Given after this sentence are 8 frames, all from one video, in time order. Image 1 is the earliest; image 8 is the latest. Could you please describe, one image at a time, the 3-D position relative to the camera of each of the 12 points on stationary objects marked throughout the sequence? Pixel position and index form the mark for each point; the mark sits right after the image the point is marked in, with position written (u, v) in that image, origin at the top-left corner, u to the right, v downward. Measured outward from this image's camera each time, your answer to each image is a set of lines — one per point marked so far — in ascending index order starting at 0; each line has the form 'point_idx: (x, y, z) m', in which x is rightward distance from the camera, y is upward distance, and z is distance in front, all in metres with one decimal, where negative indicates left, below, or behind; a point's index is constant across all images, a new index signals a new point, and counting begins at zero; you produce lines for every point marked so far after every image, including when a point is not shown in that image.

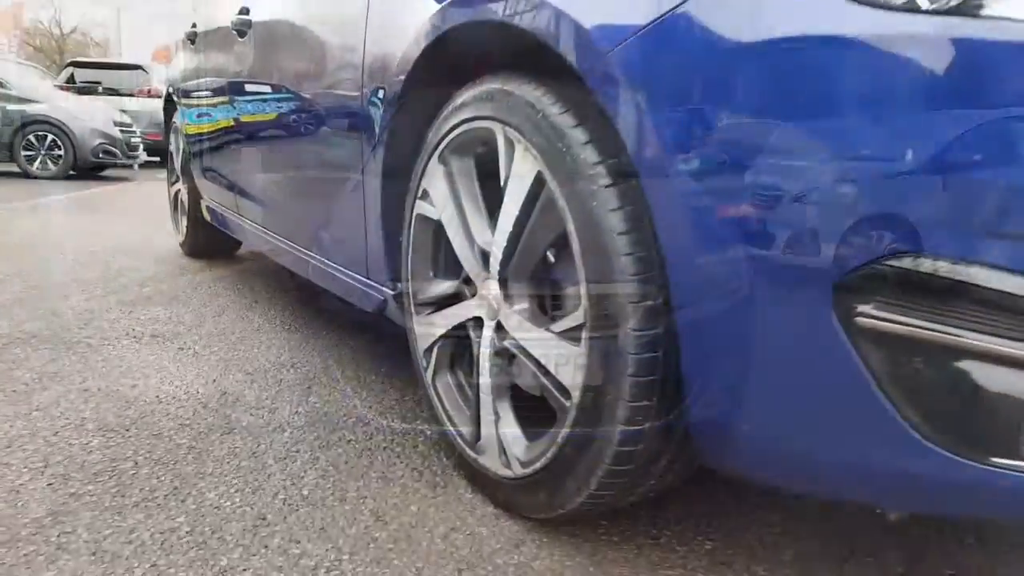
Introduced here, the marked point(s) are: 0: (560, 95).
0: (+0.1, +0.3, +1.2) m
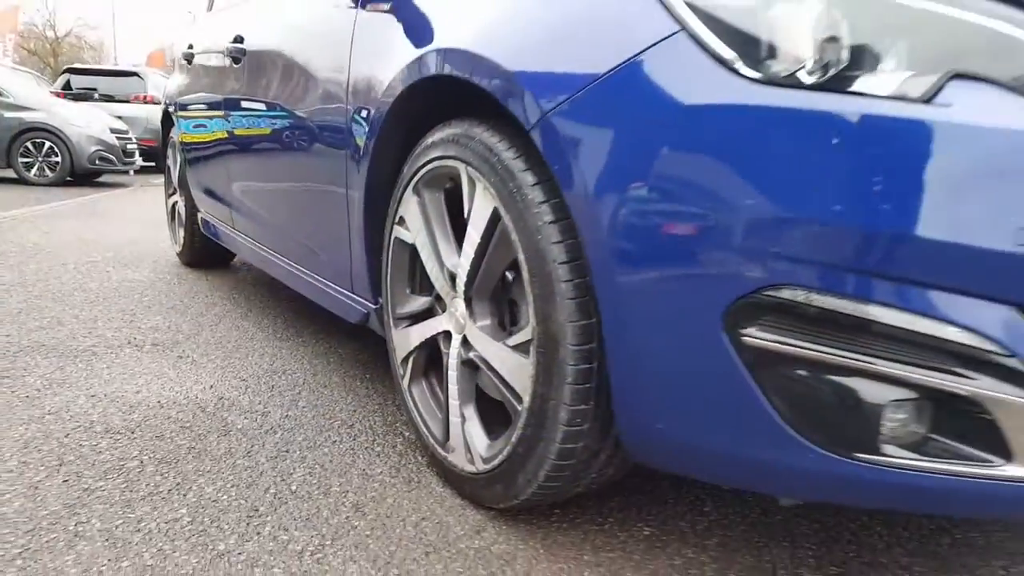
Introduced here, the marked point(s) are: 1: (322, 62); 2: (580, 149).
0: (0.0, +0.3, +1.4) m
1: (-0.5, +0.6, +2.1) m
2: (+0.1, +0.2, +1.2) m
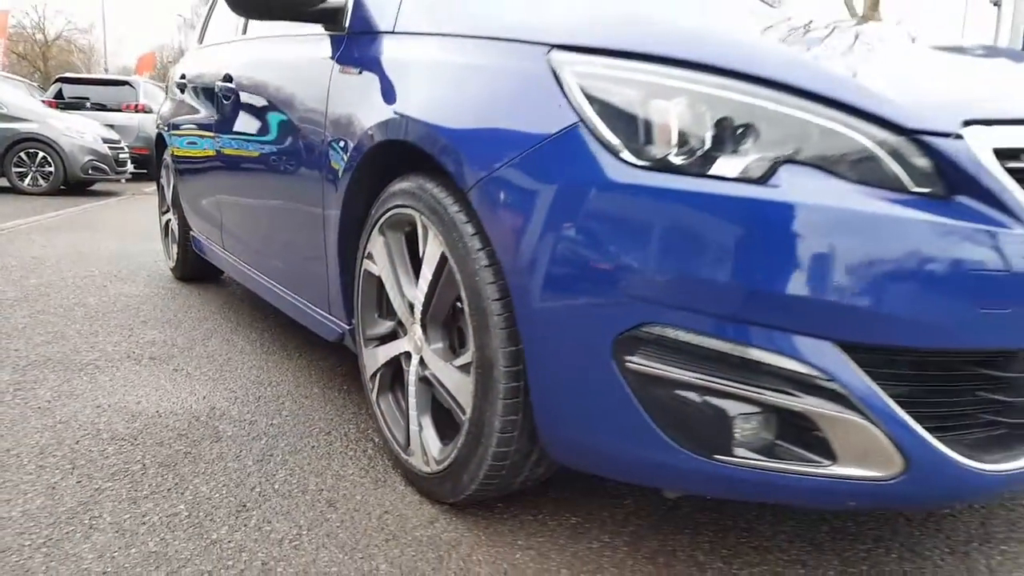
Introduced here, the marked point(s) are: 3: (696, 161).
0: (-0.1, +0.2, +1.7) m
1: (-0.6, +0.5, +2.4) m
2: (0.0, +0.2, +1.5) m
3: (+0.3, +0.2, +1.3) m
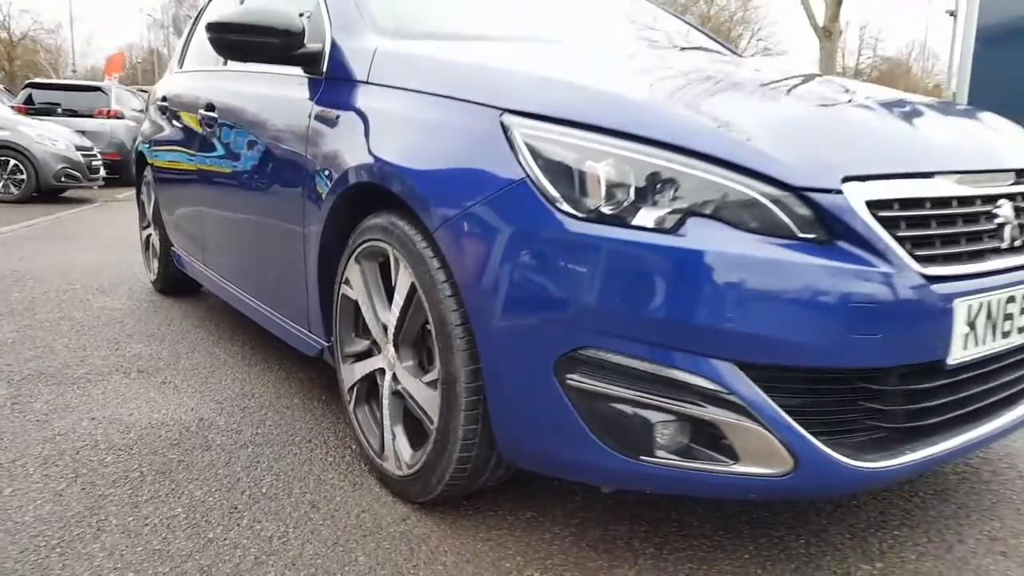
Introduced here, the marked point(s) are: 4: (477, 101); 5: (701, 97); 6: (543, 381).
0: (-0.2, +0.1, +1.9) m
1: (-0.7, +0.5, +2.6) m
2: (-0.1, +0.1, +1.7) m
3: (+0.2, +0.2, +1.6) m
4: (-0.1, +0.4, +1.9) m
5: (+0.4, +0.4, +1.8) m
6: (+0.1, -0.2, +1.7) m
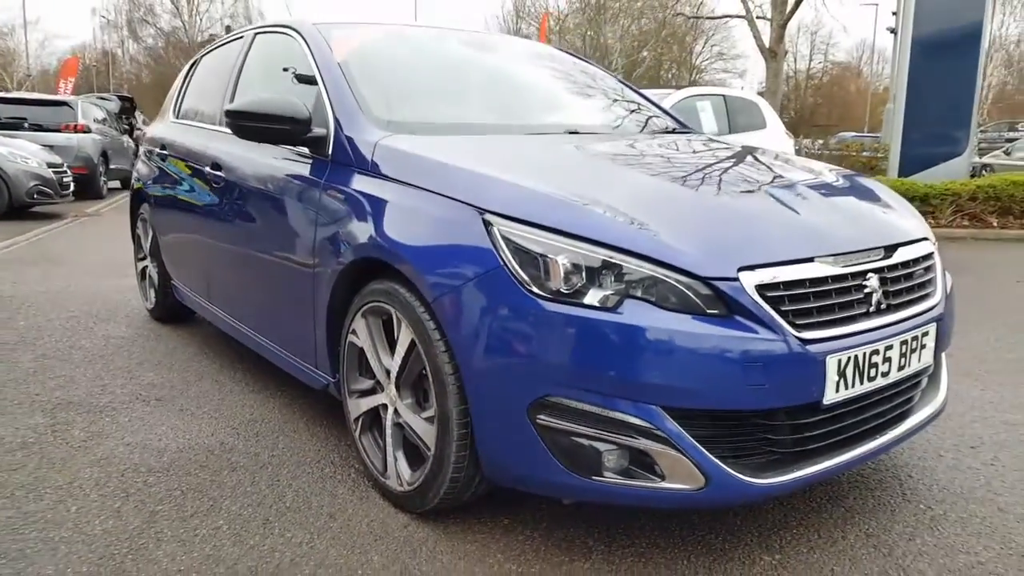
0: (-0.3, 0.0, +2.4) m
1: (-0.8, +0.3, +3.1) m
2: (-0.1, -0.1, +2.2) m
3: (+0.2, 0.0, +2.1) m
4: (-0.1, +0.3, +2.4) m
5: (+0.4, +0.3, +2.3) m
6: (0.0, -0.4, +2.2) m
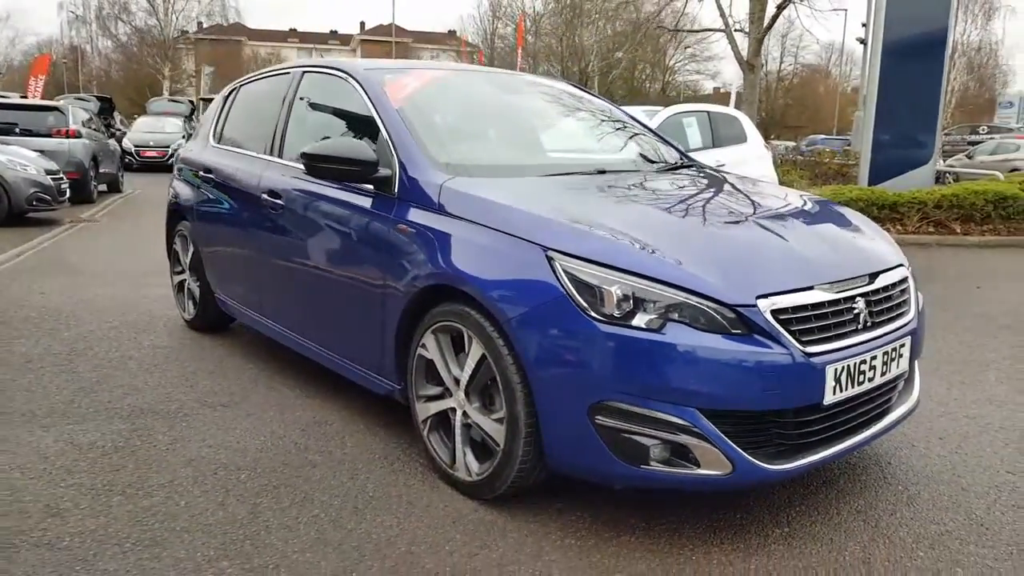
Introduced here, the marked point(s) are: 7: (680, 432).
0: (-0.1, -0.1, +2.9) m
1: (-0.7, +0.2, +3.5) m
2: (+0.1, -0.1, +2.7) m
3: (+0.4, -0.1, +2.6) m
4: (0.0, +0.2, +2.9) m
5: (+0.6, +0.2, +2.8) m
6: (+0.2, -0.4, +2.7) m
7: (+0.5, -0.5, +2.6) m
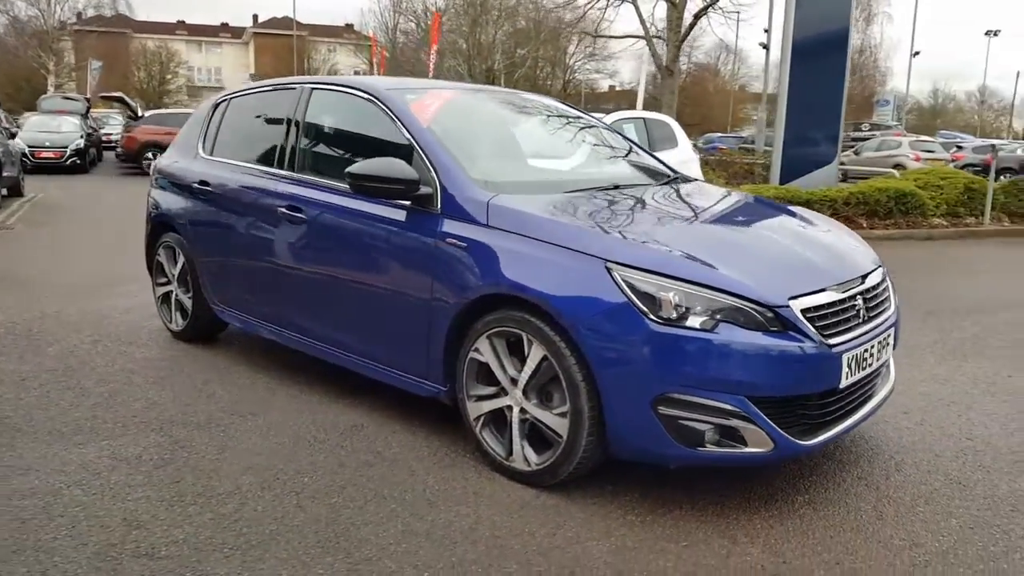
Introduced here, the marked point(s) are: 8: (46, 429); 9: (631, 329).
0: (+0.1, -0.2, +3.2) m
1: (-0.5, +0.2, +3.8) m
2: (+0.3, -0.2, +3.1) m
3: (+0.6, -0.1, +3.0) m
4: (+0.3, +0.2, +3.2) m
5: (+0.8, +0.2, +3.2) m
6: (+0.5, -0.5, +3.0) m
7: (+0.8, -0.5, +3.0) m
8: (-2.3, -0.7, +3.9) m
9: (+0.4, -0.2, +3.0) m
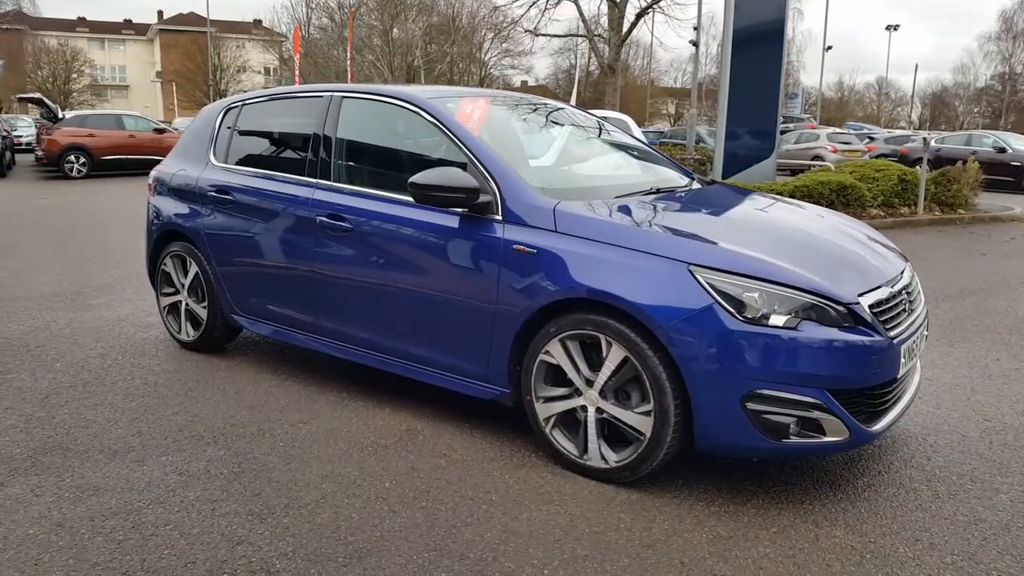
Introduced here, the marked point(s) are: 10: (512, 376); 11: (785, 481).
0: (+0.5, -0.2, +3.3) m
1: (-0.2, +0.1, +3.8) m
2: (+0.7, -0.2, +3.2) m
3: (+1.0, -0.1, +3.1) m
4: (+0.6, +0.1, +3.3) m
5: (+1.1, +0.2, +3.4) m
6: (+0.8, -0.5, +3.2) m
7: (+1.2, -0.5, +3.2) m
8: (-2.0, -0.8, +3.8) m
9: (+0.8, -0.2, +3.2) m
10: (0.0, -0.4, +3.7) m
11: (+1.2, -0.8, +3.5) m
